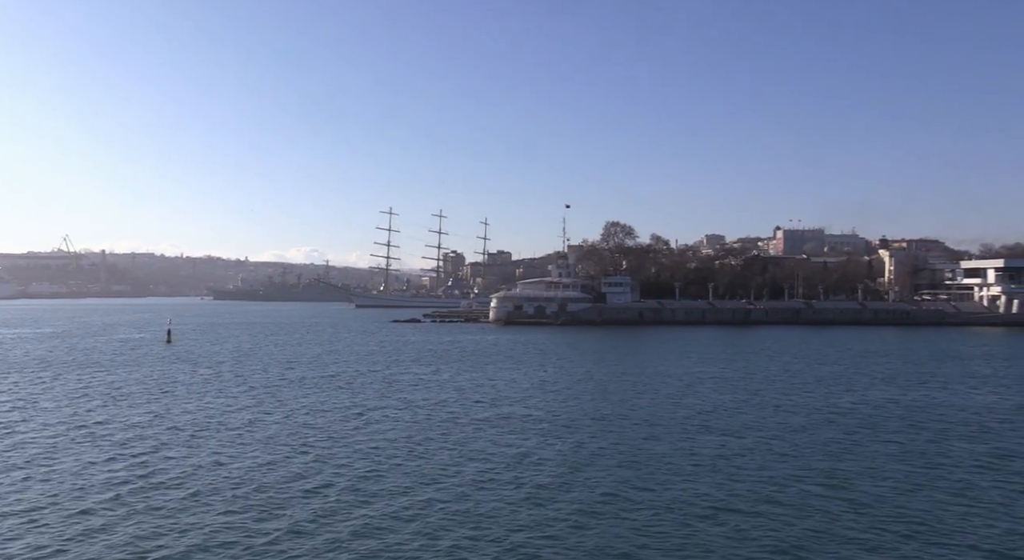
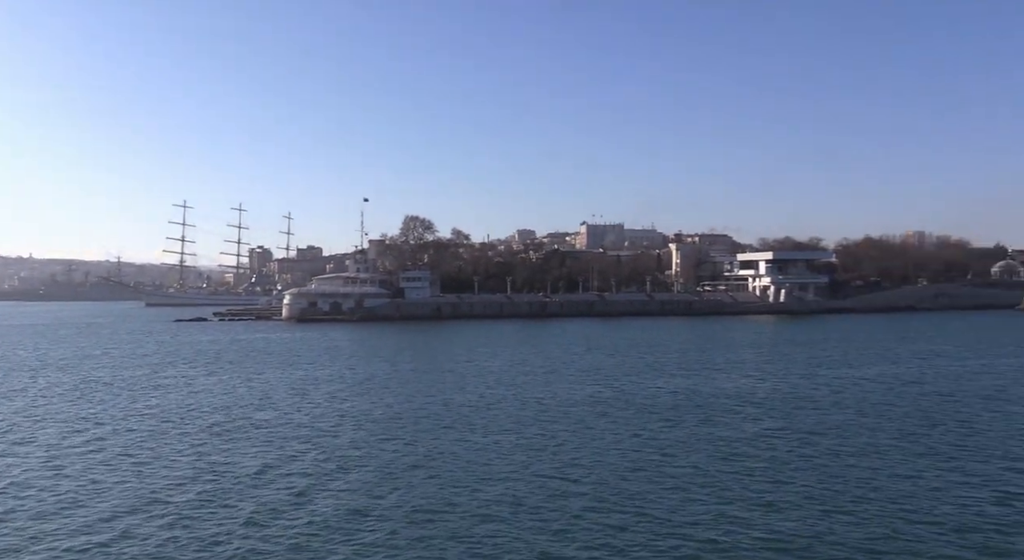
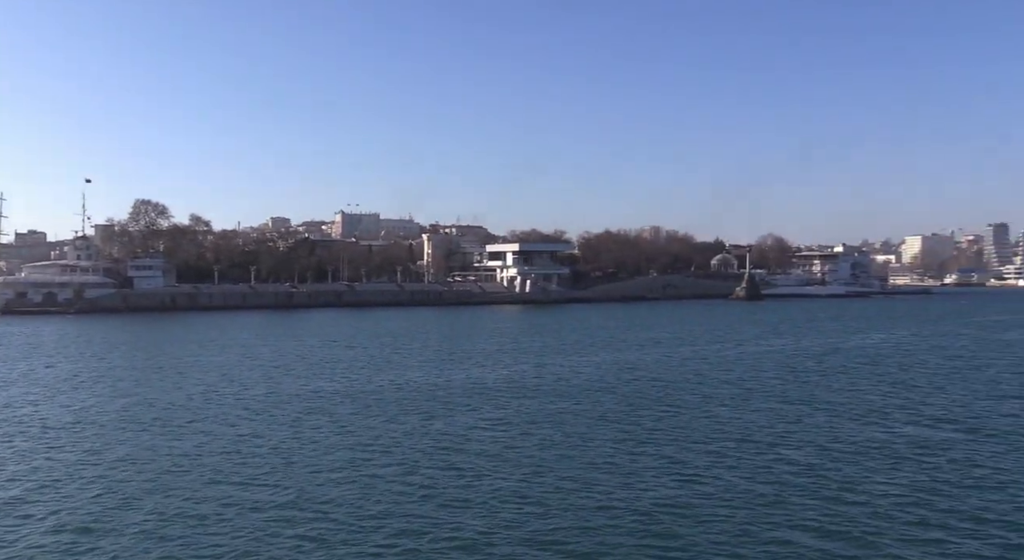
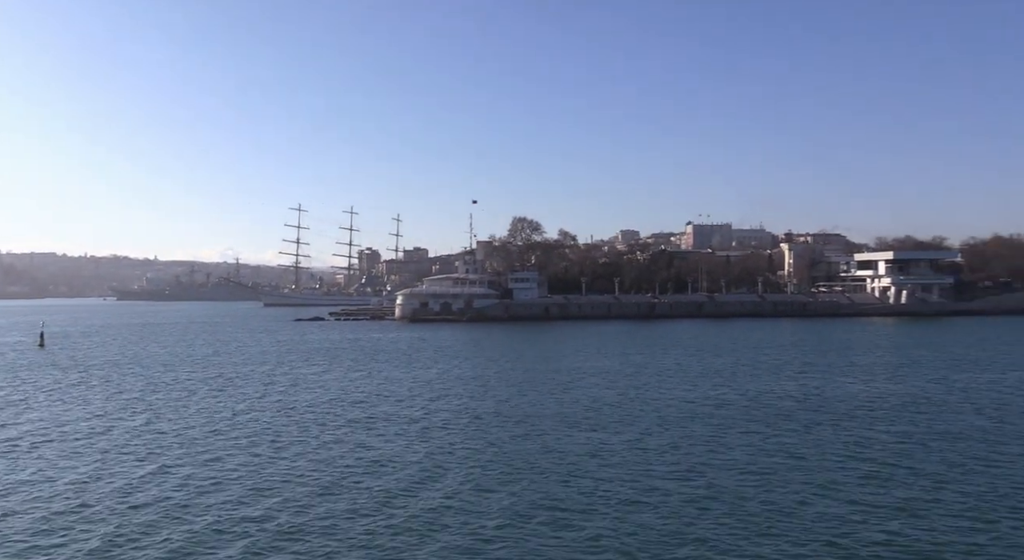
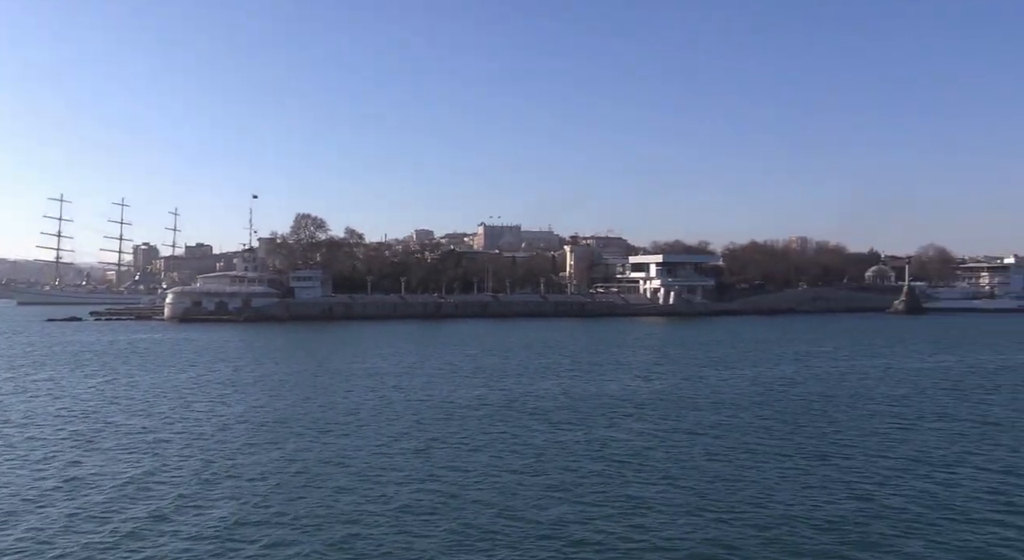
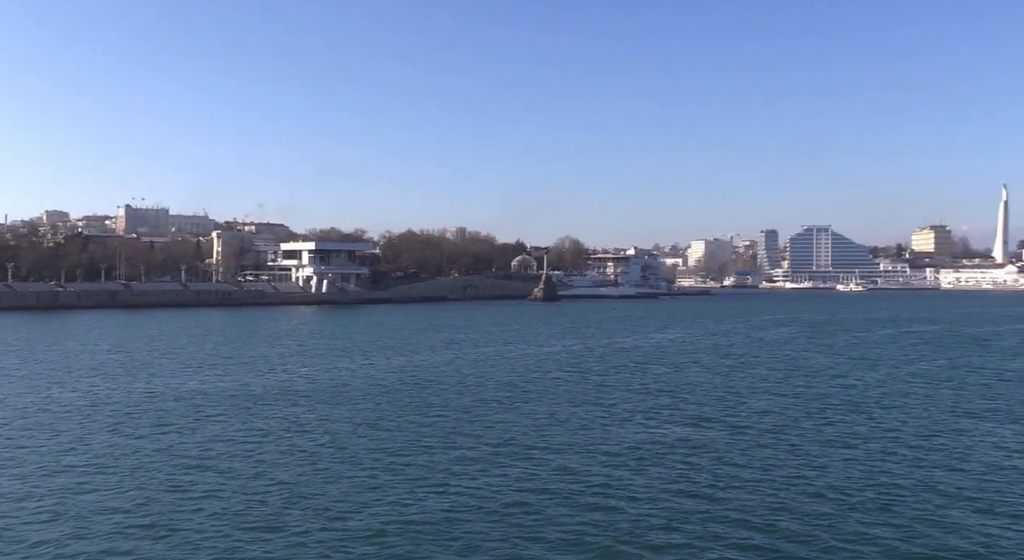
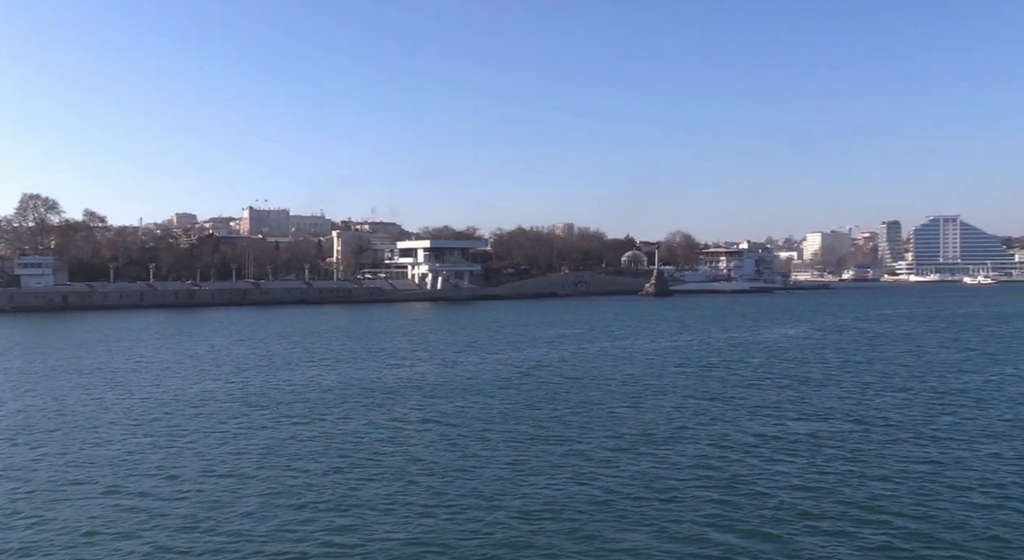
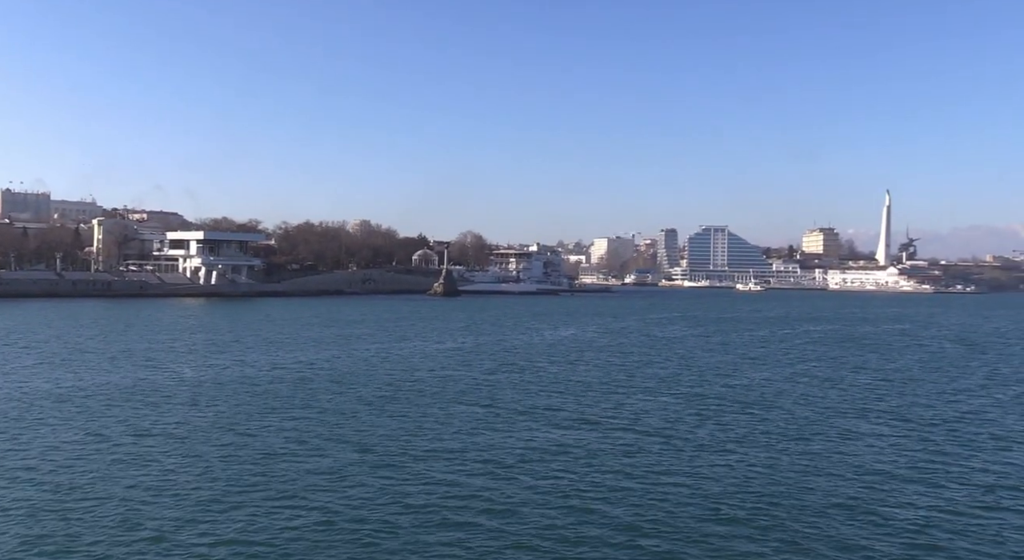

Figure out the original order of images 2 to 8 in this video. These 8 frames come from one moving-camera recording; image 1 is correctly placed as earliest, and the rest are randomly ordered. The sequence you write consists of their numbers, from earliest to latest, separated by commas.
4, 2, 5, 3, 7, 6, 8
